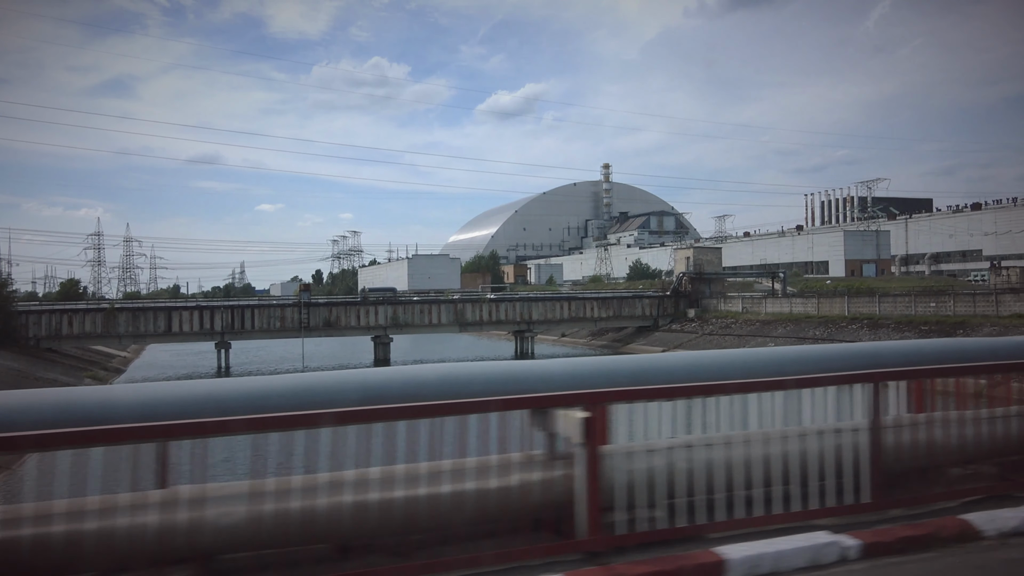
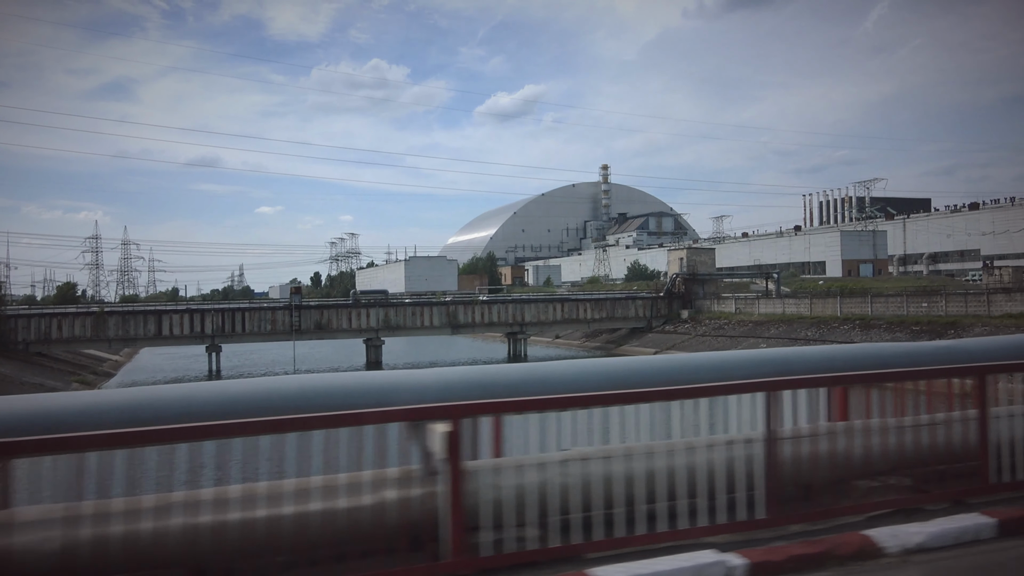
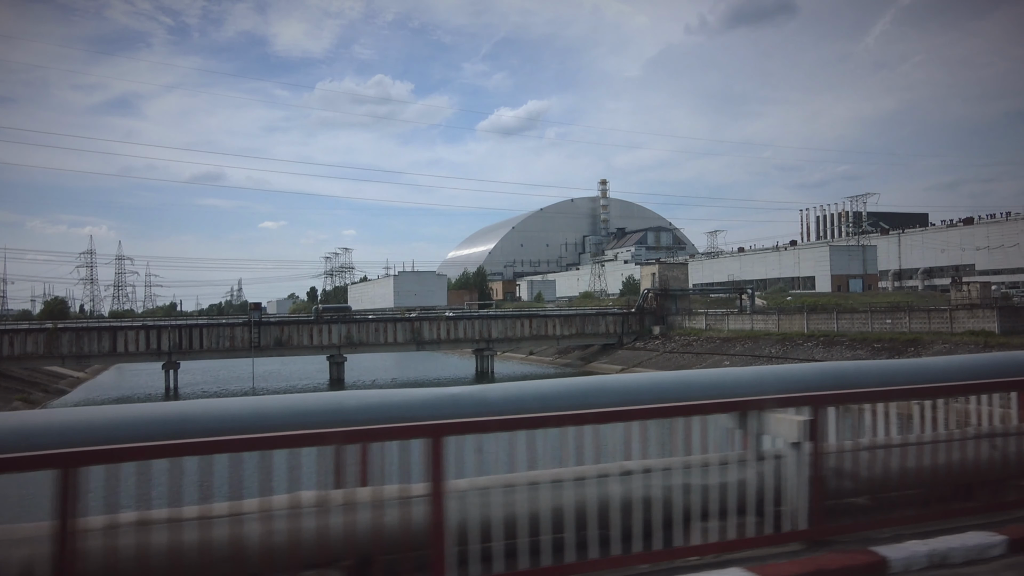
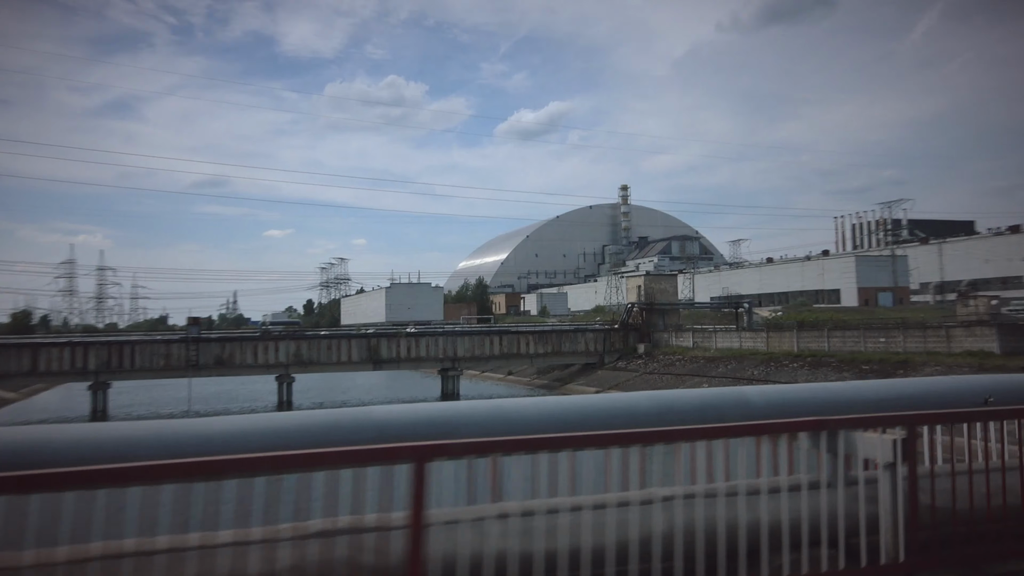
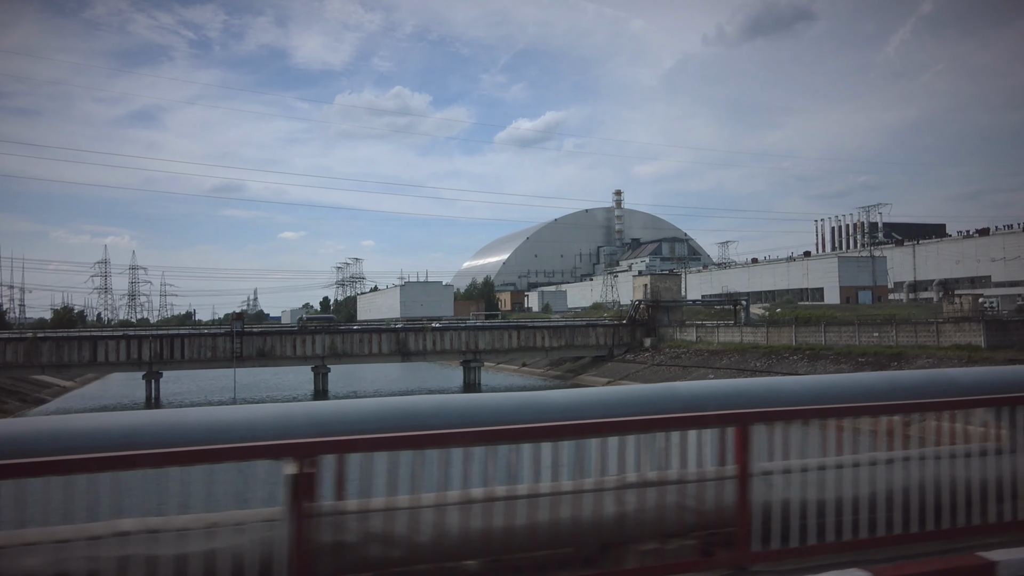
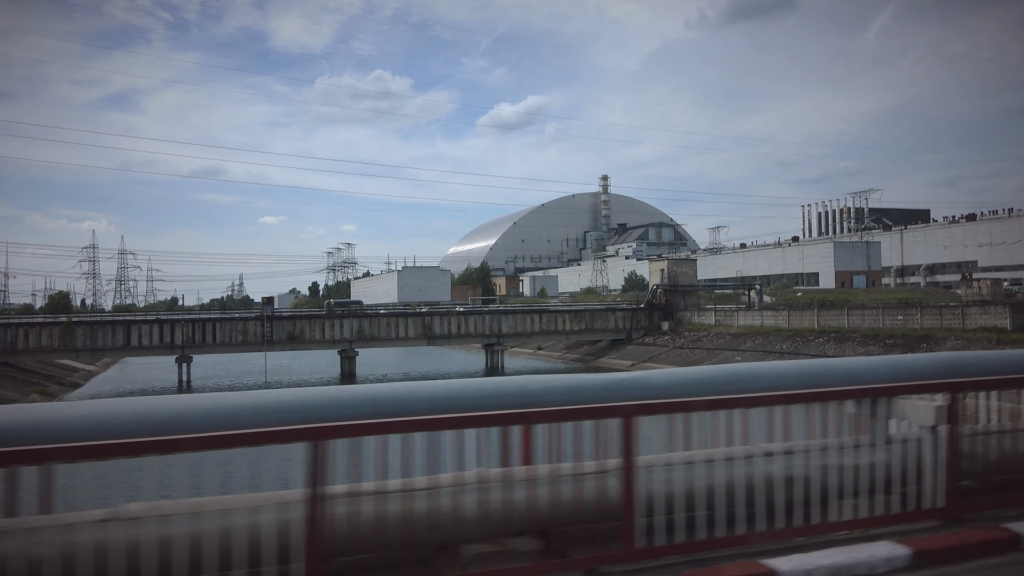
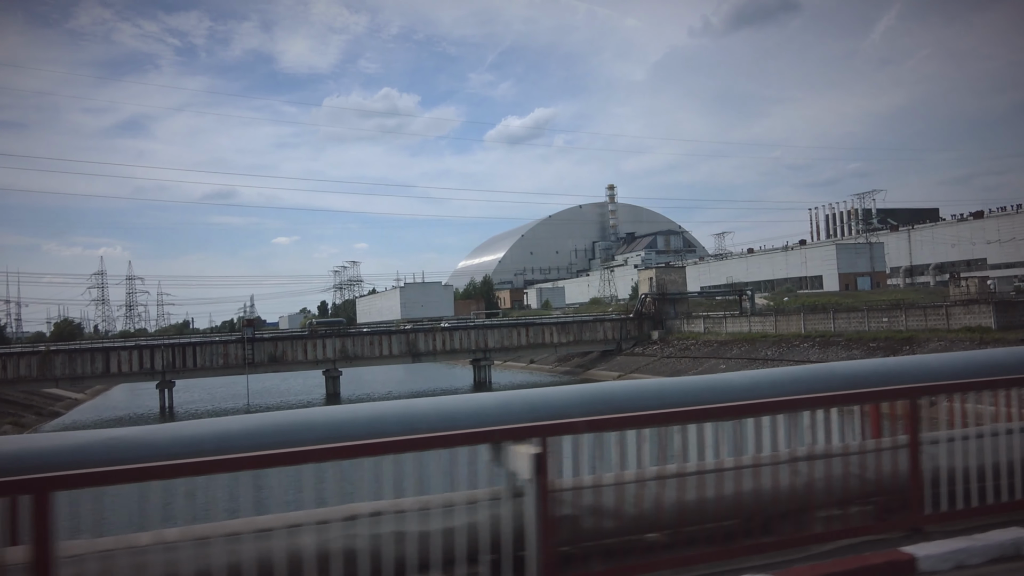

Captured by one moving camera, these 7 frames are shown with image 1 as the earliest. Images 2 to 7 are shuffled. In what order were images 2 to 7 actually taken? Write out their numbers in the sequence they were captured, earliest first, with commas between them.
2, 6, 3, 7, 5, 4
